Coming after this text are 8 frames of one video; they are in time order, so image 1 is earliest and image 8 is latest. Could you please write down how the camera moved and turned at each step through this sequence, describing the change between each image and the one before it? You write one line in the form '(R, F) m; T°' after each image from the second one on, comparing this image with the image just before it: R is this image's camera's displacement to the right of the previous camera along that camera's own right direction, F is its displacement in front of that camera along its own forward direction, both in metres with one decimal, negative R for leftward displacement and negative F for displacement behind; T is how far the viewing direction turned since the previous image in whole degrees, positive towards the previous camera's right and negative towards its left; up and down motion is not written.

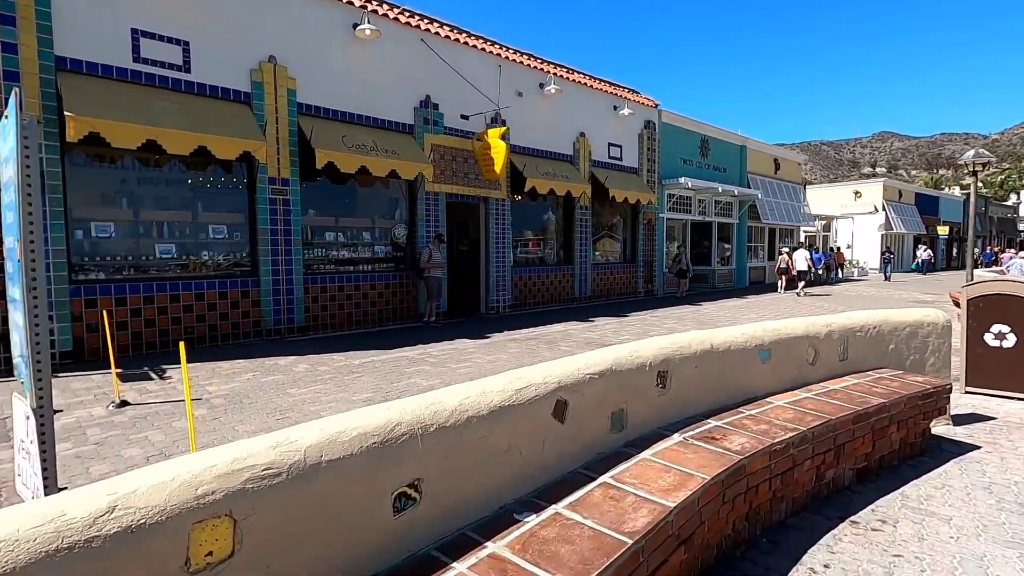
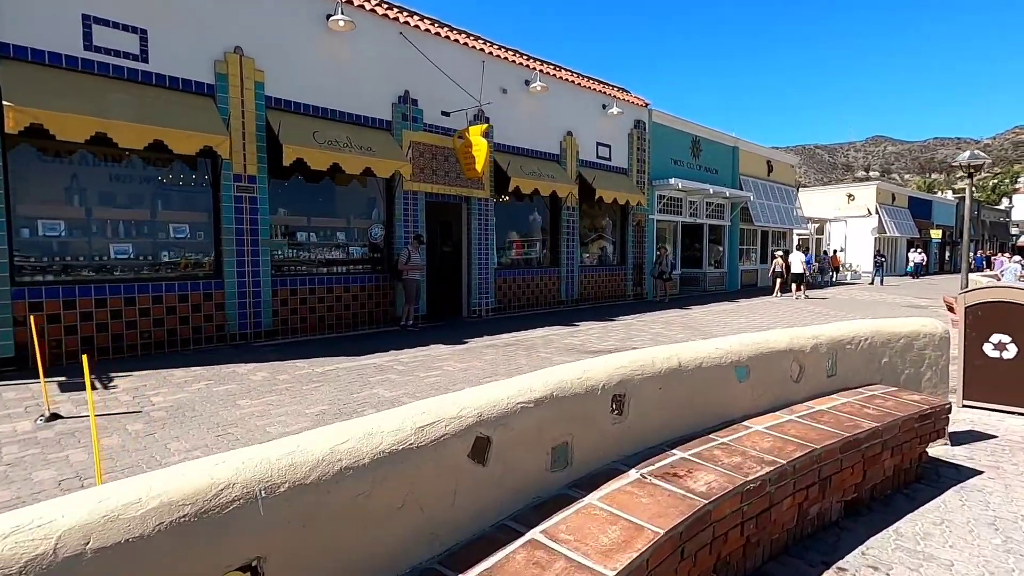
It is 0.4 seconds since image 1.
(+0.3, +0.4) m; 0°
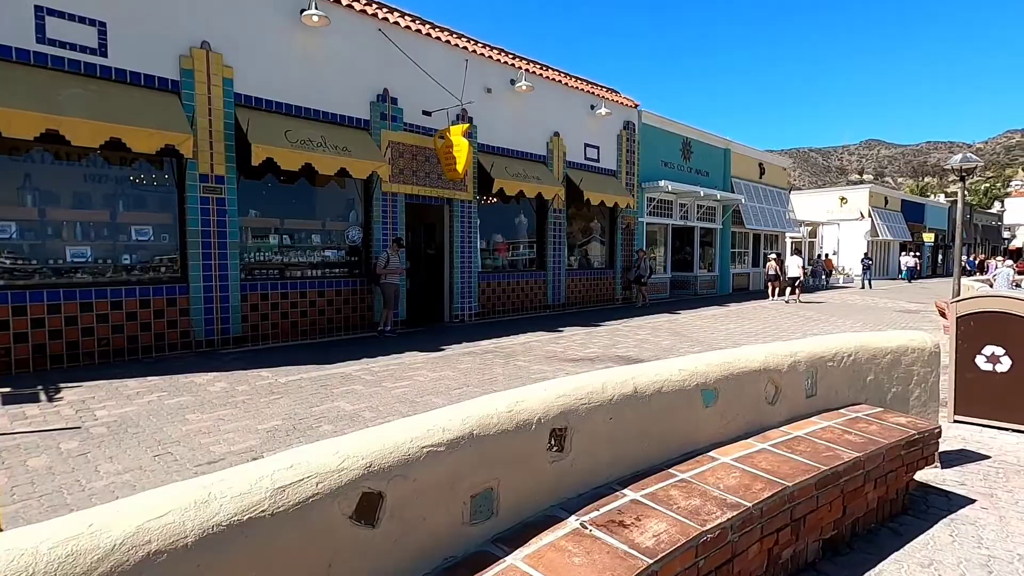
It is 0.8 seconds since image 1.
(+0.3, +0.3) m; 0°
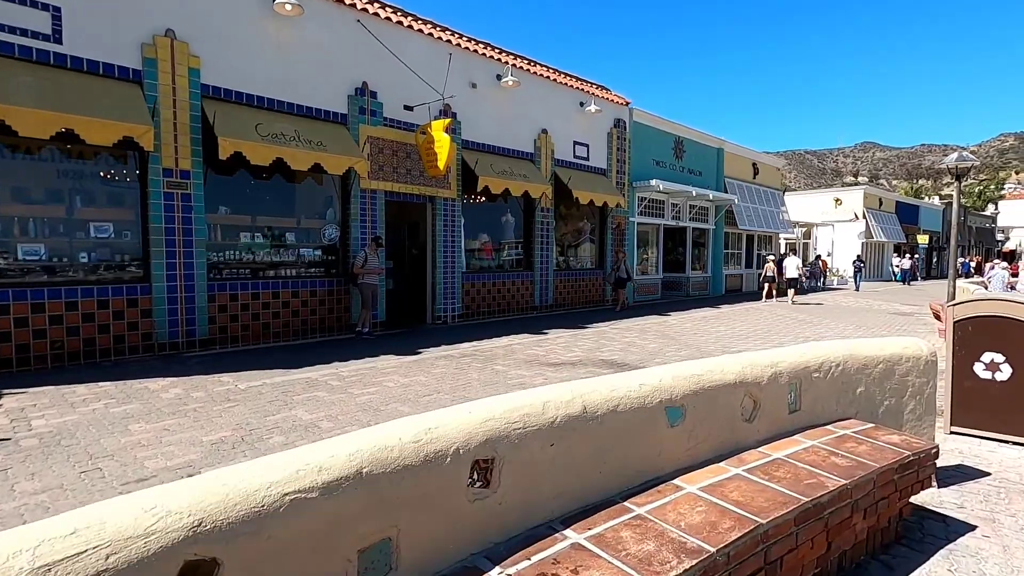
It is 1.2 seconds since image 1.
(+0.3, +0.4) m; 0°
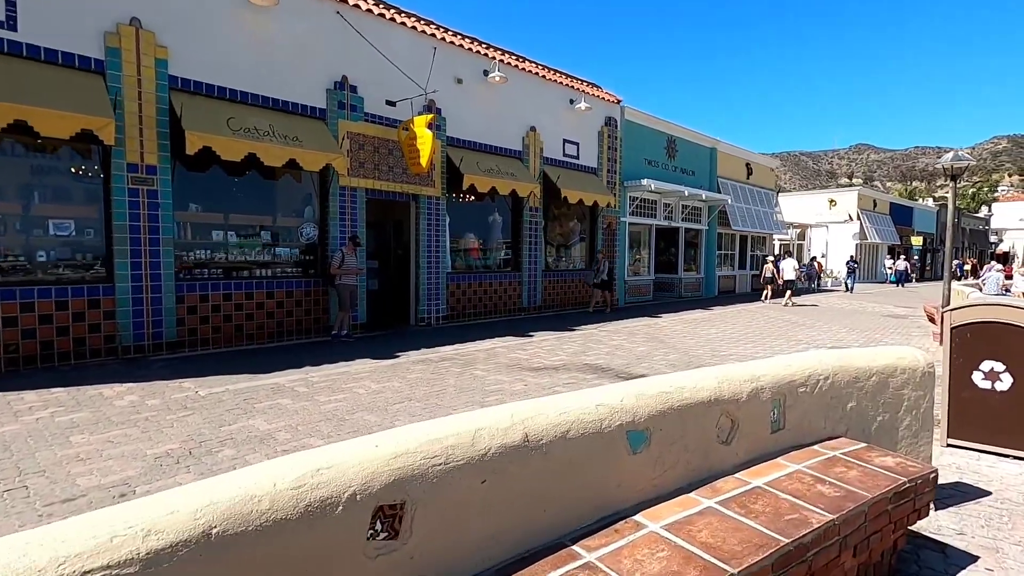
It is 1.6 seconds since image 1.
(+0.2, +0.3) m; 0°
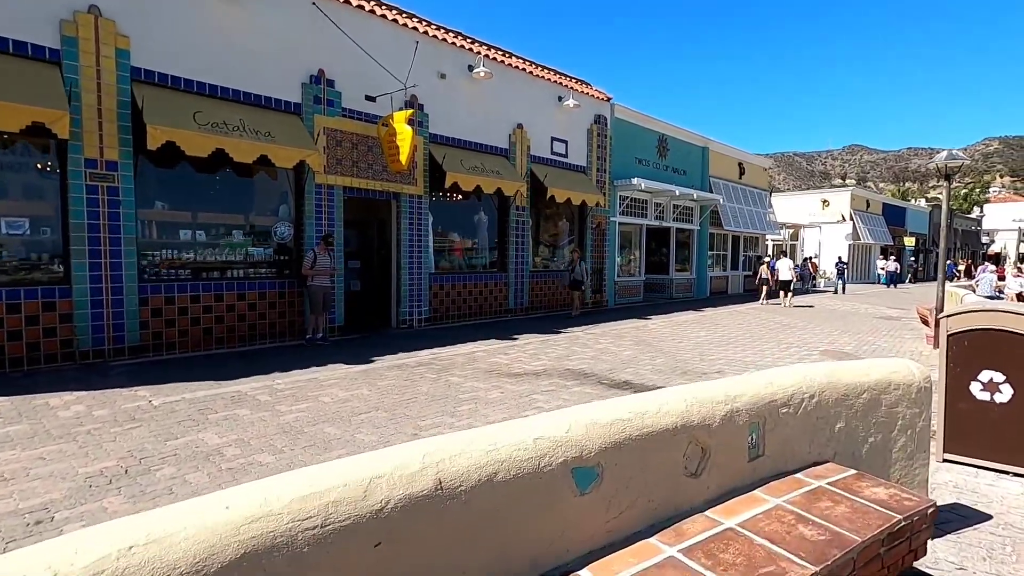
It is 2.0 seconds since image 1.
(+0.2, +0.3) m; +1°
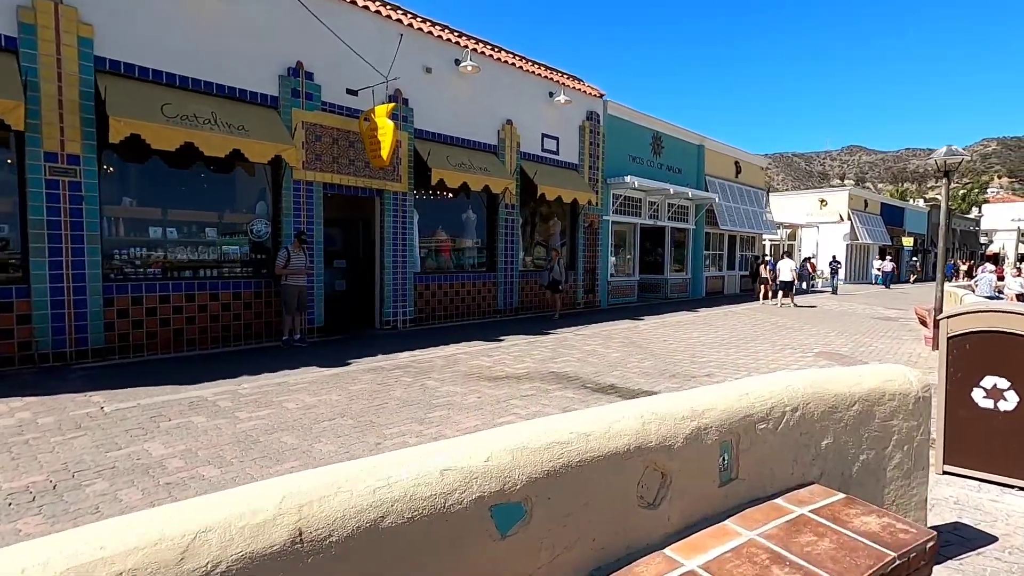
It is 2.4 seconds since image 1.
(+0.3, +0.3) m; 0°
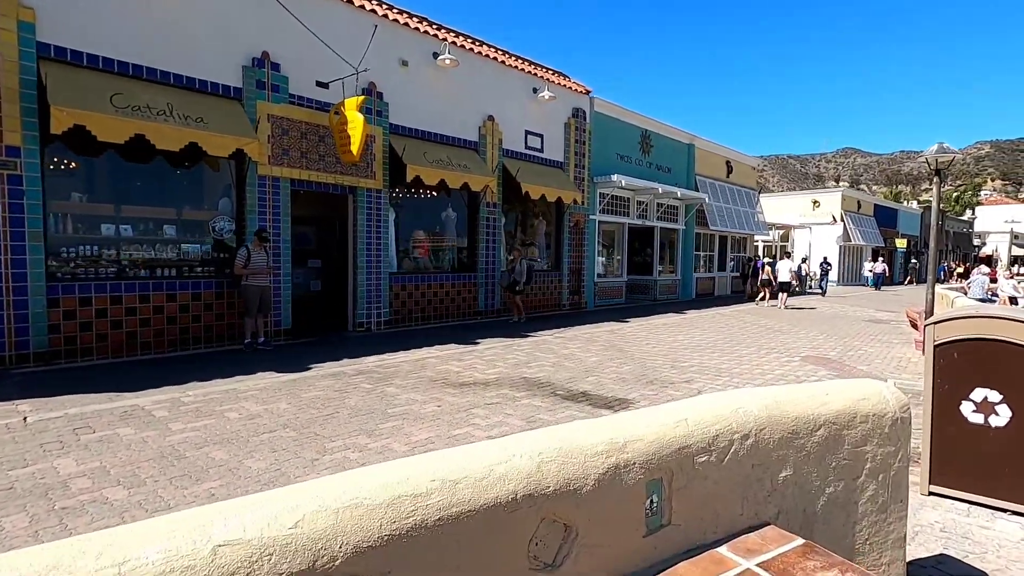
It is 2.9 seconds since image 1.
(+0.4, +0.4) m; 0°
